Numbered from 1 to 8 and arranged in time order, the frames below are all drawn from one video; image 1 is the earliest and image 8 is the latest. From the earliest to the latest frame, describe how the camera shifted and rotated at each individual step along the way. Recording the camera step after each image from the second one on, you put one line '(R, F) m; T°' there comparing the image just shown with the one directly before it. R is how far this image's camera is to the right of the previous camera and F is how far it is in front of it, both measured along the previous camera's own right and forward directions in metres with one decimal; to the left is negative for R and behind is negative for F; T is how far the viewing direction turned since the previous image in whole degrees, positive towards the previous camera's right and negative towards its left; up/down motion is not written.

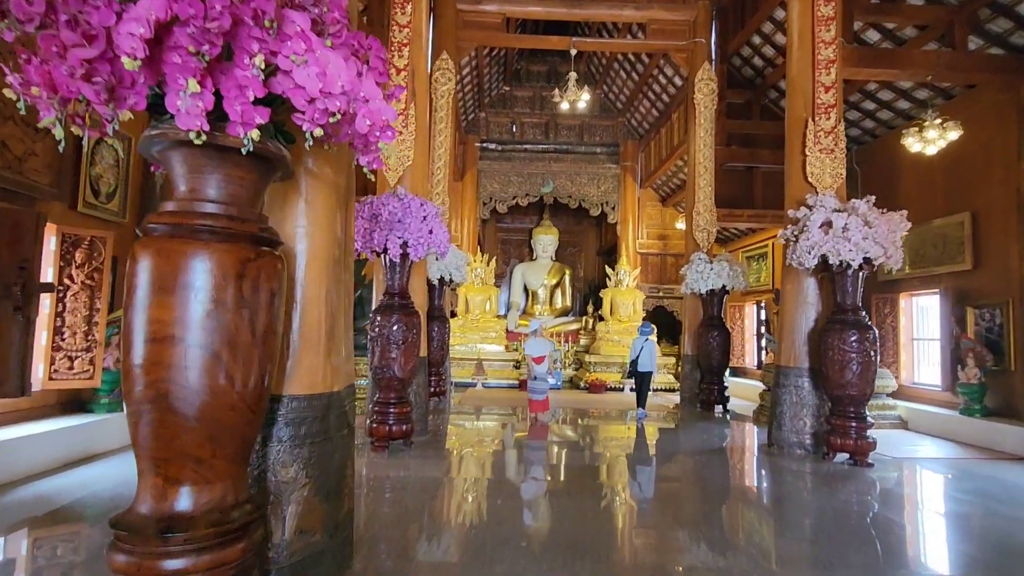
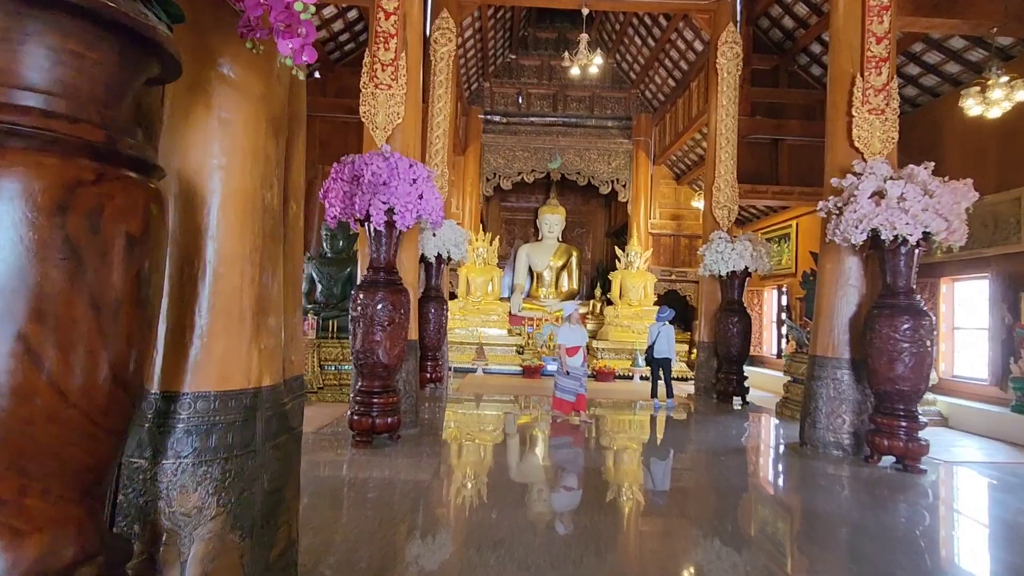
(0.0, +0.4) m; -1°
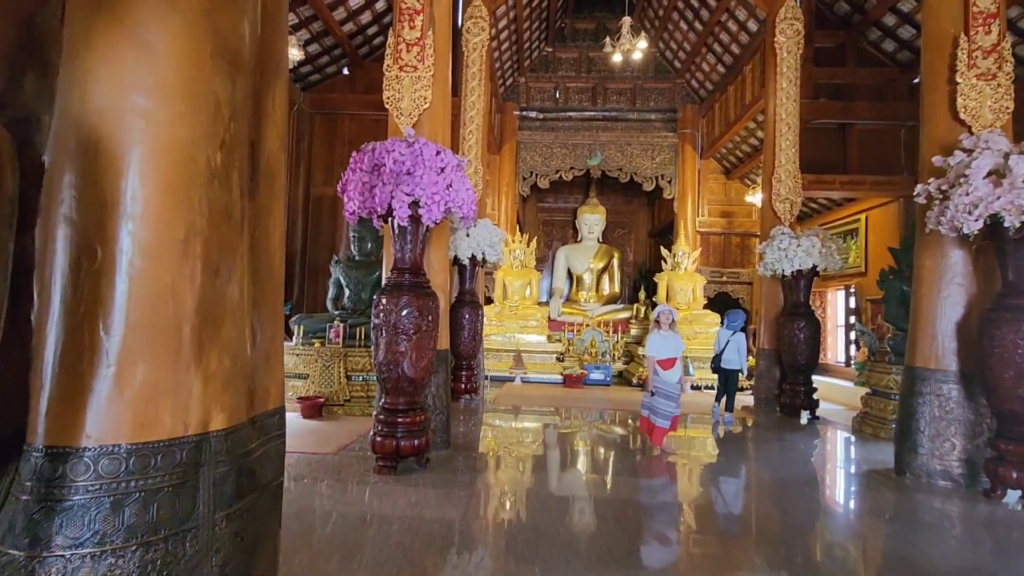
(0.0, +0.3) m; -4°
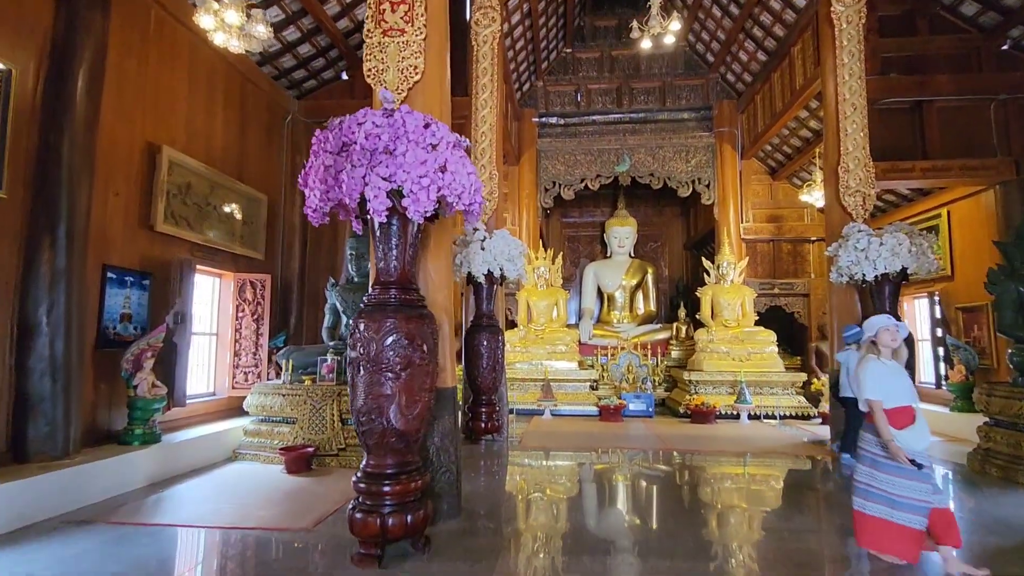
(0.0, +0.6) m; -3°
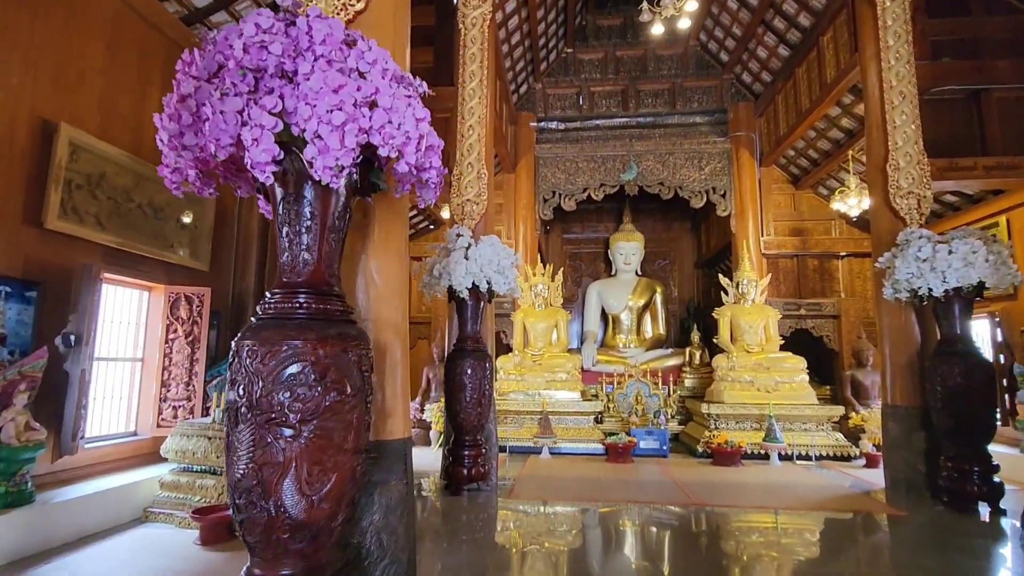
(+0.1, +0.6) m; 0°
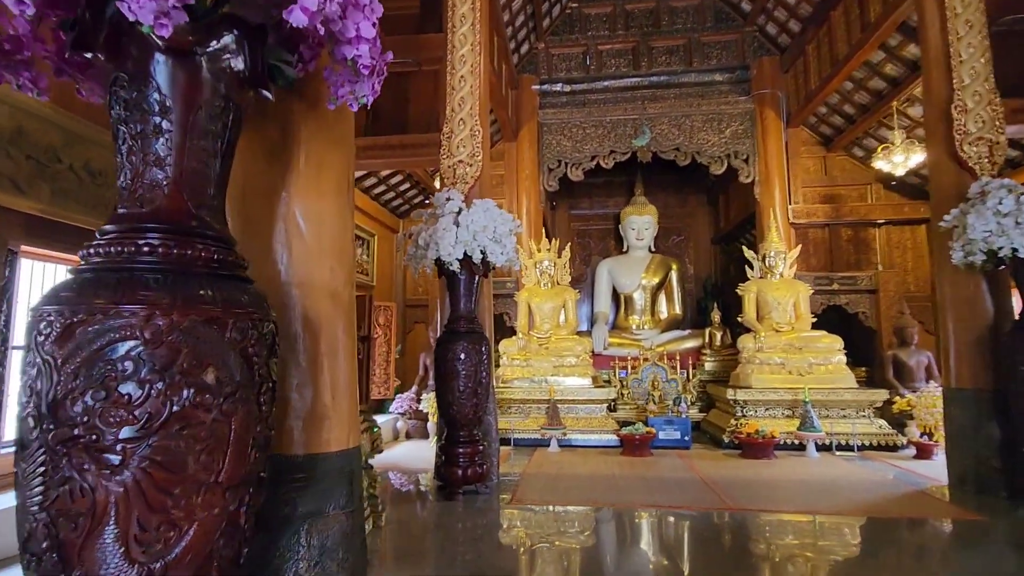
(0.0, +0.4) m; -1°
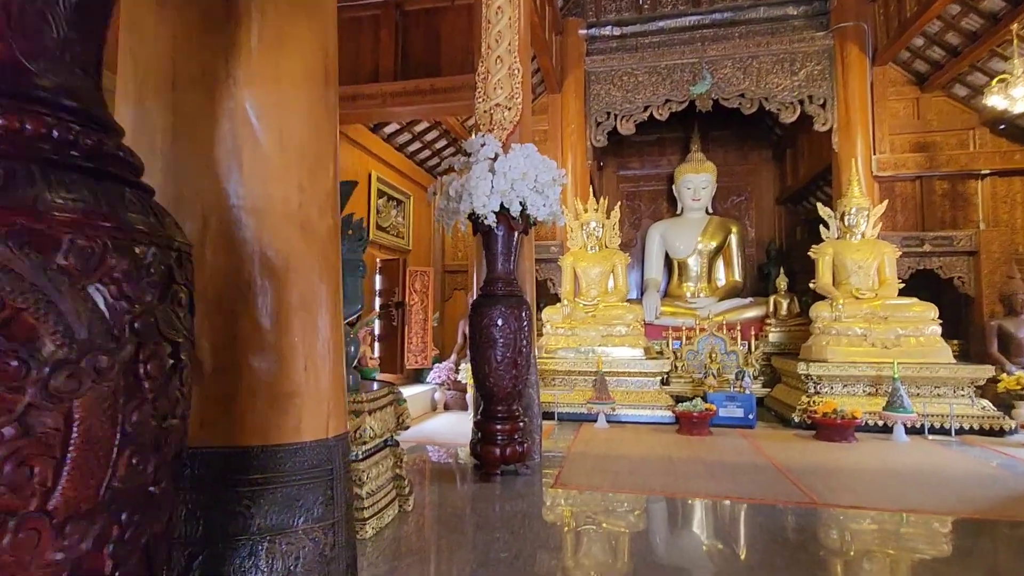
(0.0, +0.3) m; -5°
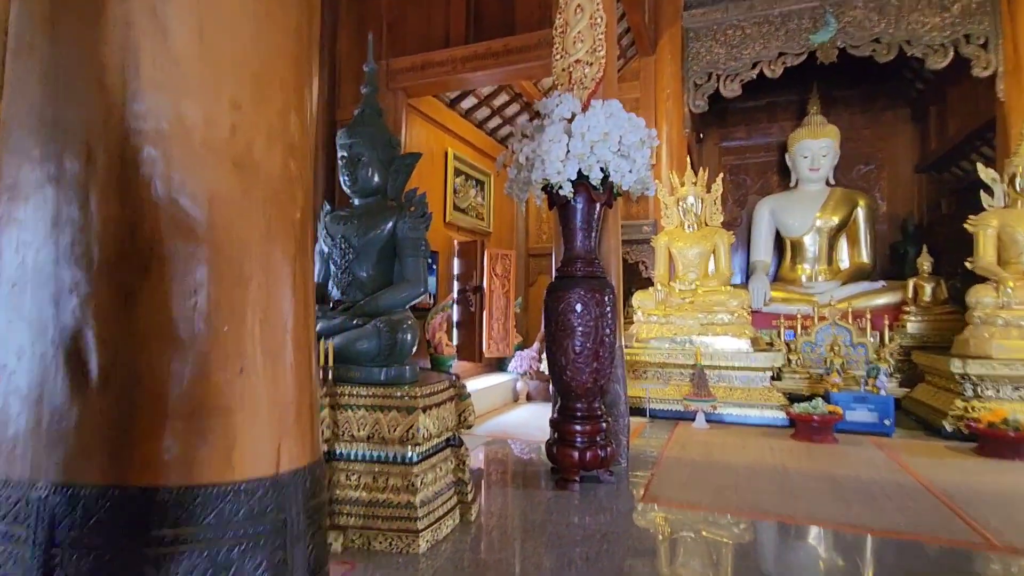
(0.0, +0.3) m; -10°
